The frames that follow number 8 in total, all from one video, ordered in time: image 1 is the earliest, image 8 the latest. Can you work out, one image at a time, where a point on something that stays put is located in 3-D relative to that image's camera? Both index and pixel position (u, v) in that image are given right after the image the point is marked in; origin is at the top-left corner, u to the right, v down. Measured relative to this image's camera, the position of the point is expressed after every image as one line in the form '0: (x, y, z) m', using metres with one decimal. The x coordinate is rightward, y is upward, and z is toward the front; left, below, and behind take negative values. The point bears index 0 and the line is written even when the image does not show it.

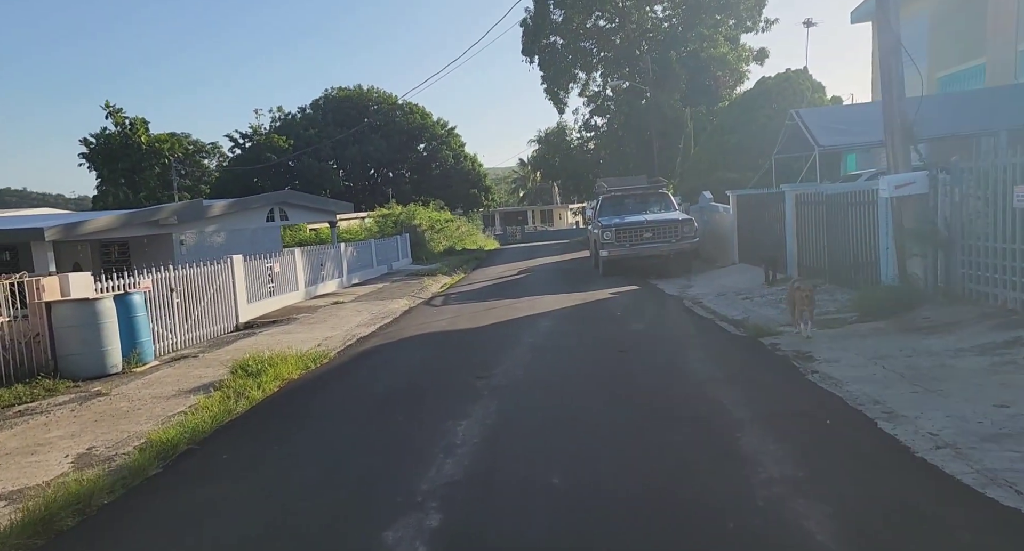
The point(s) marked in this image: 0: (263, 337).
0: (-4.2, -1.0, +11.9) m
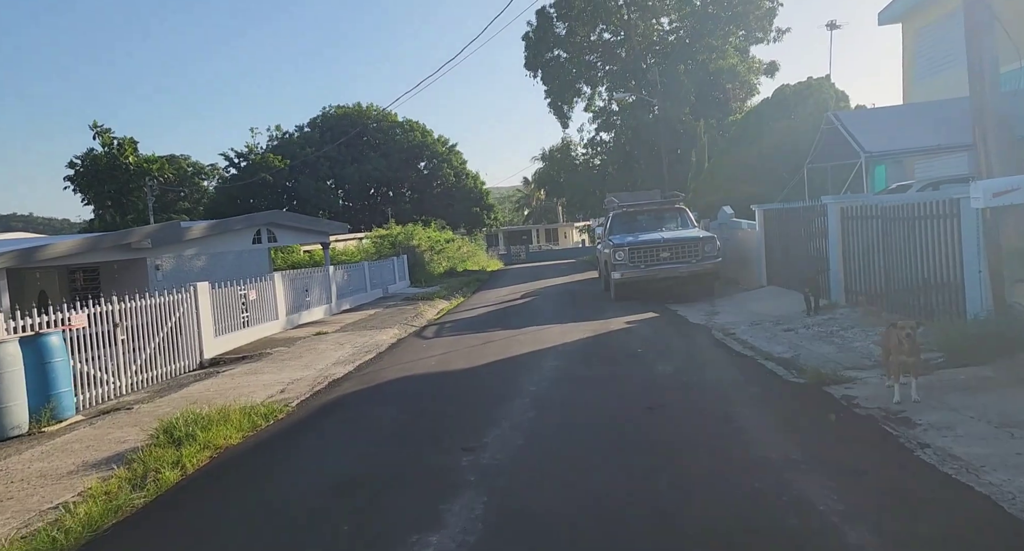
0: (-4.2, -1.5, +10.3) m
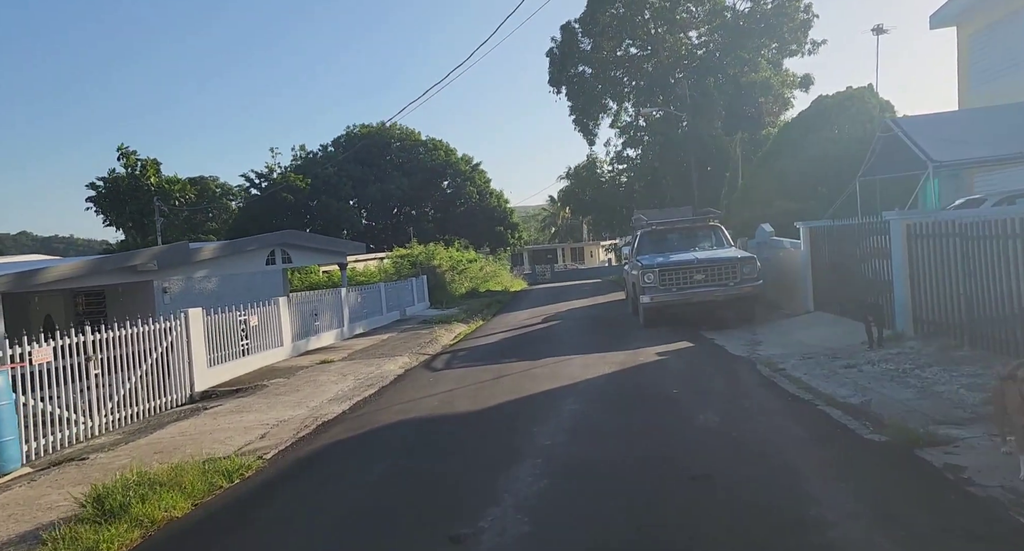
0: (-3.9, -1.8, +9.2) m
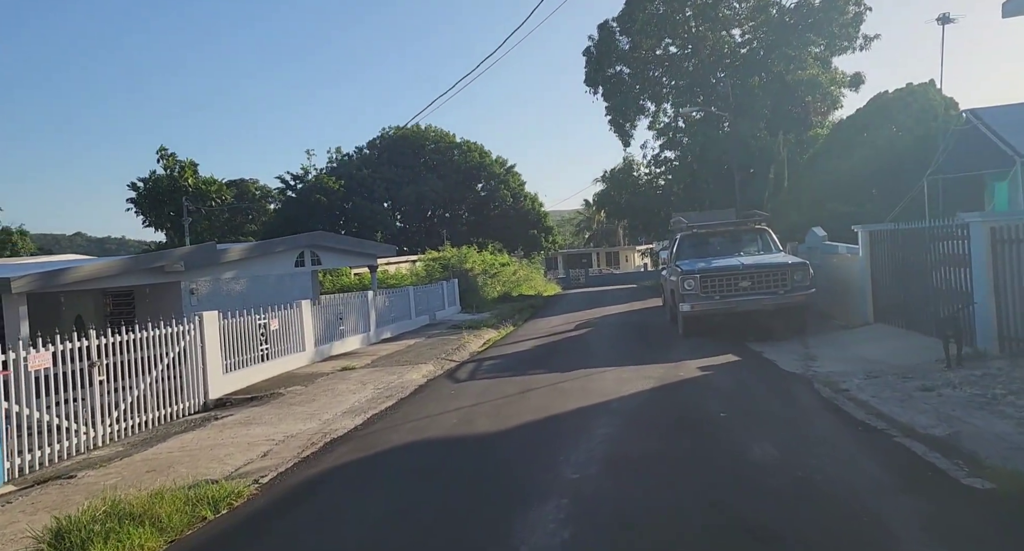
0: (-3.6, -1.9, +8.6) m
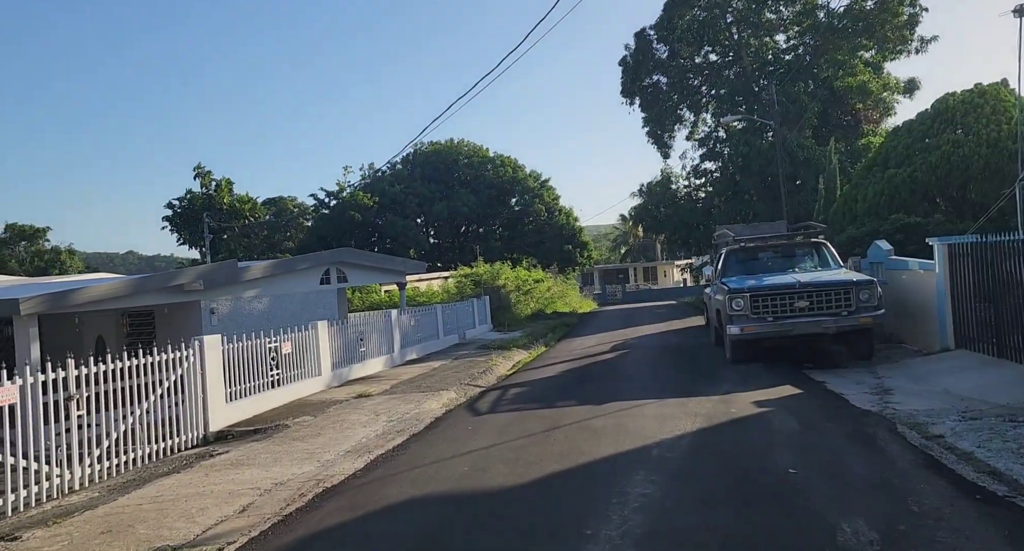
0: (-3.3, -2.1, +7.7) m
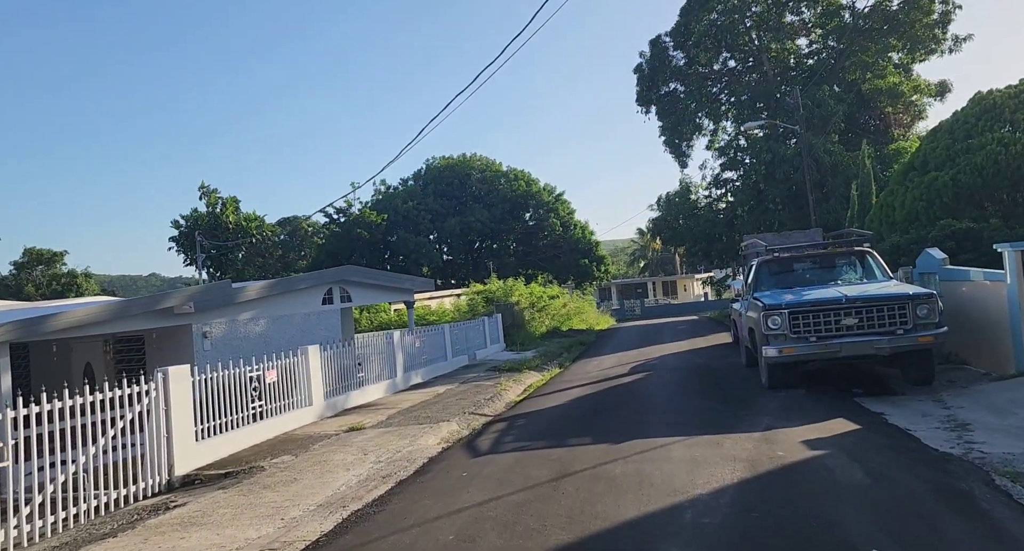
0: (-3.3, -2.3, +6.4) m
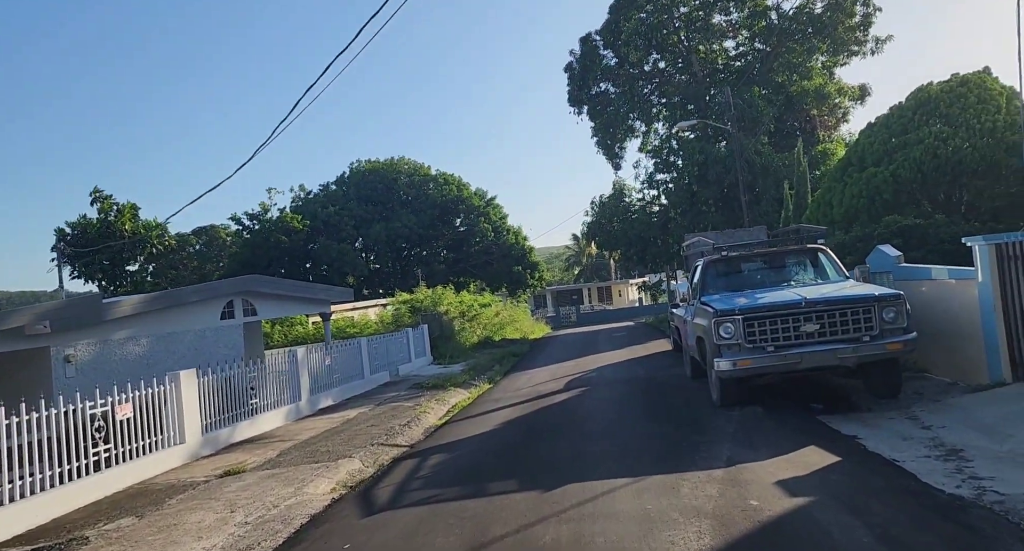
0: (-4.0, -2.4, +4.4) m
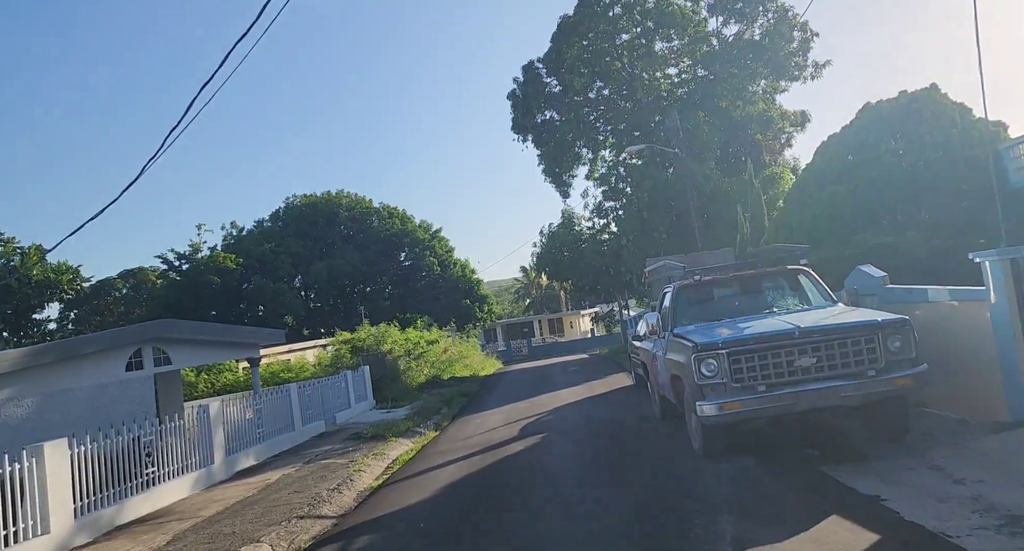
0: (-4.2, -2.7, +2.4) m
